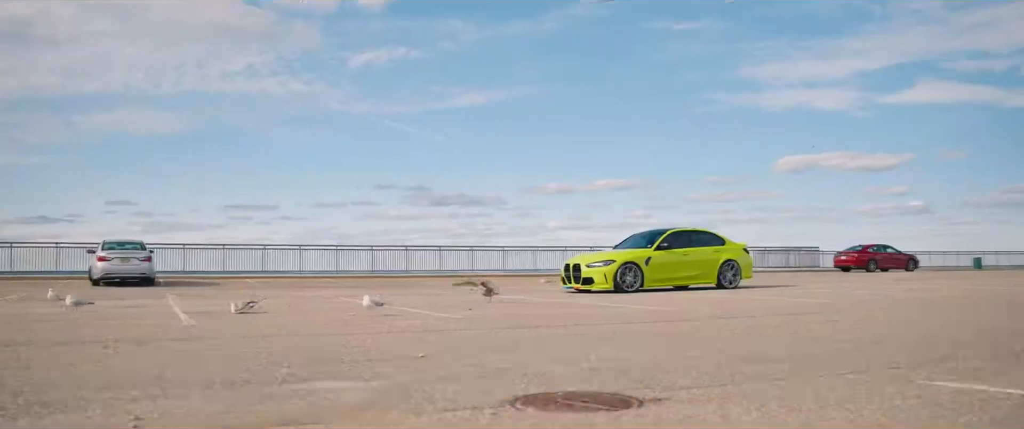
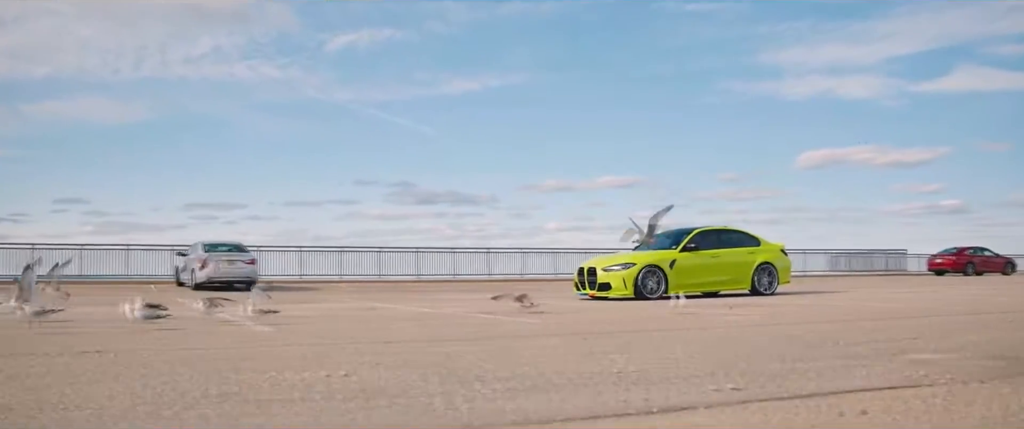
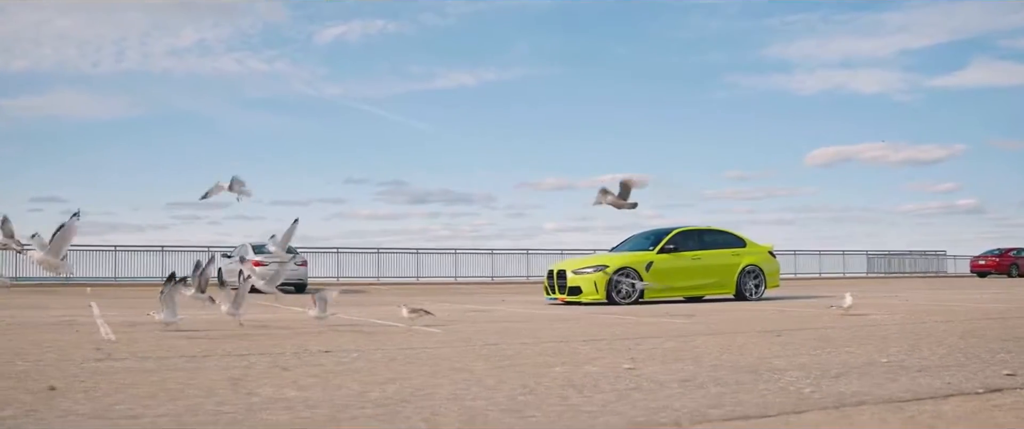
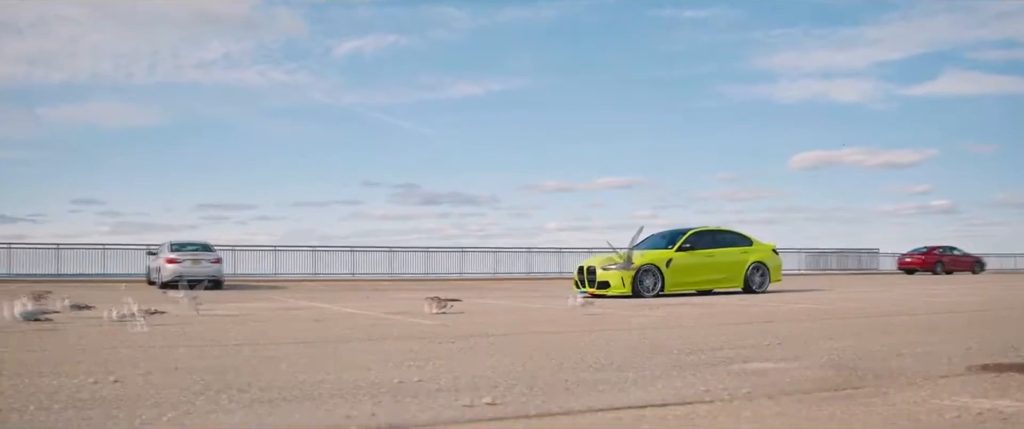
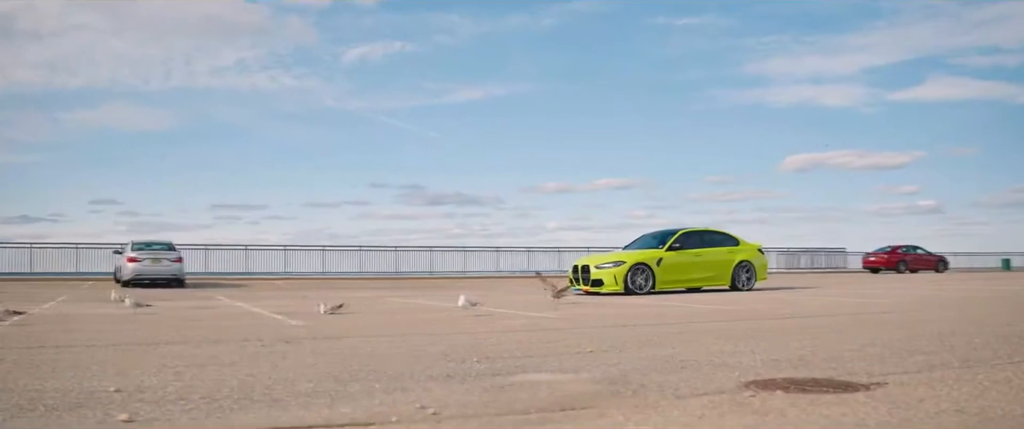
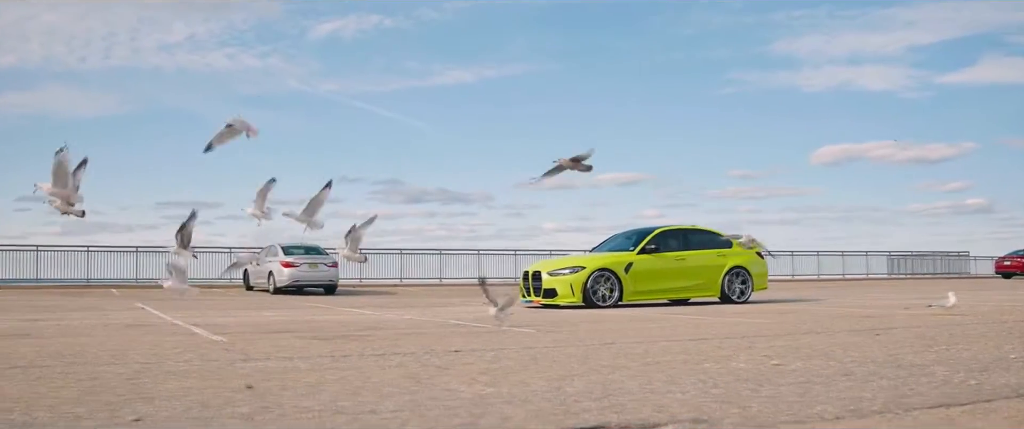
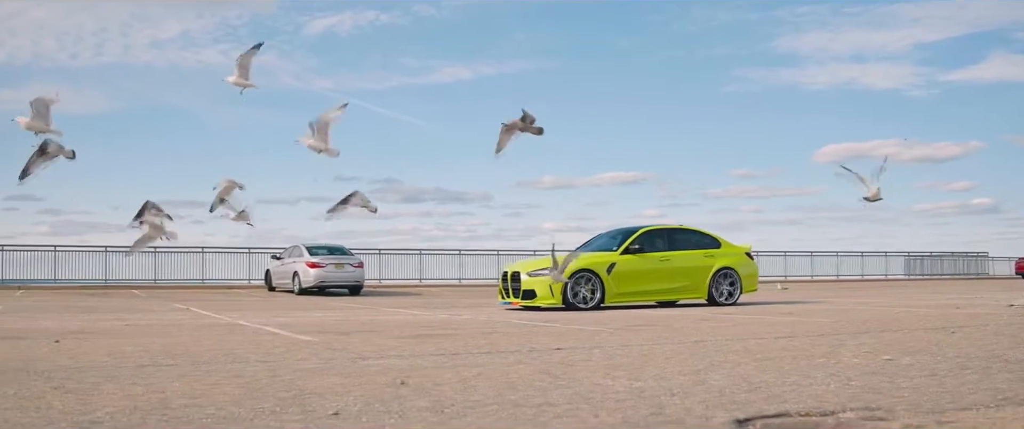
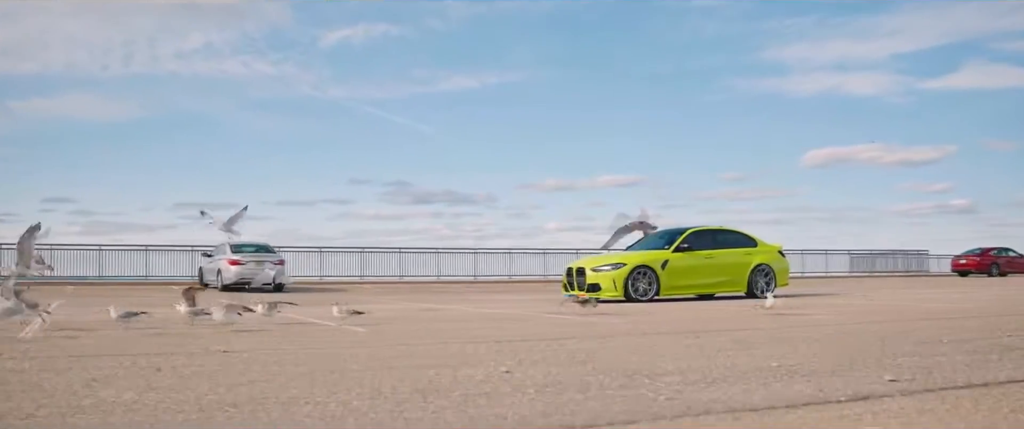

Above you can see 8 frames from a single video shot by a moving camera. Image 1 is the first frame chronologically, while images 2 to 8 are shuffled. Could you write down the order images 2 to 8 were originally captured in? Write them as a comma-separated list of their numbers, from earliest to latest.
5, 4, 2, 8, 3, 6, 7
